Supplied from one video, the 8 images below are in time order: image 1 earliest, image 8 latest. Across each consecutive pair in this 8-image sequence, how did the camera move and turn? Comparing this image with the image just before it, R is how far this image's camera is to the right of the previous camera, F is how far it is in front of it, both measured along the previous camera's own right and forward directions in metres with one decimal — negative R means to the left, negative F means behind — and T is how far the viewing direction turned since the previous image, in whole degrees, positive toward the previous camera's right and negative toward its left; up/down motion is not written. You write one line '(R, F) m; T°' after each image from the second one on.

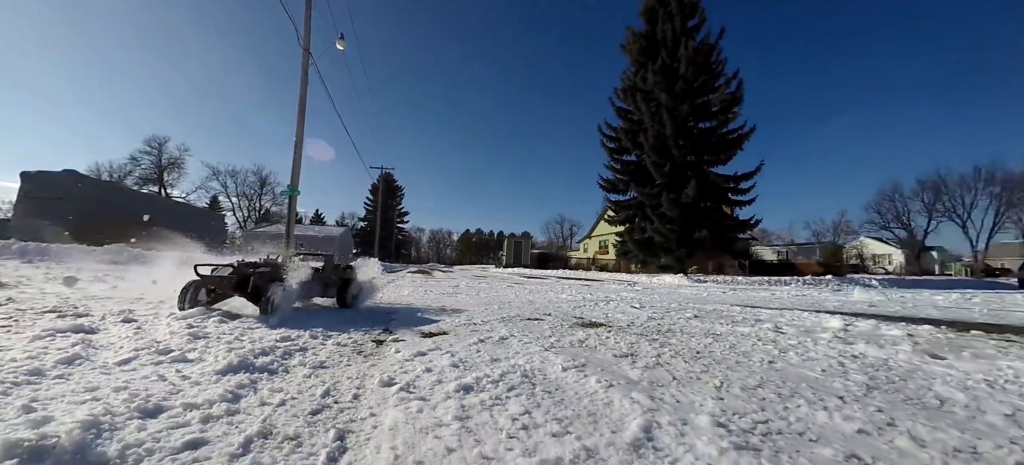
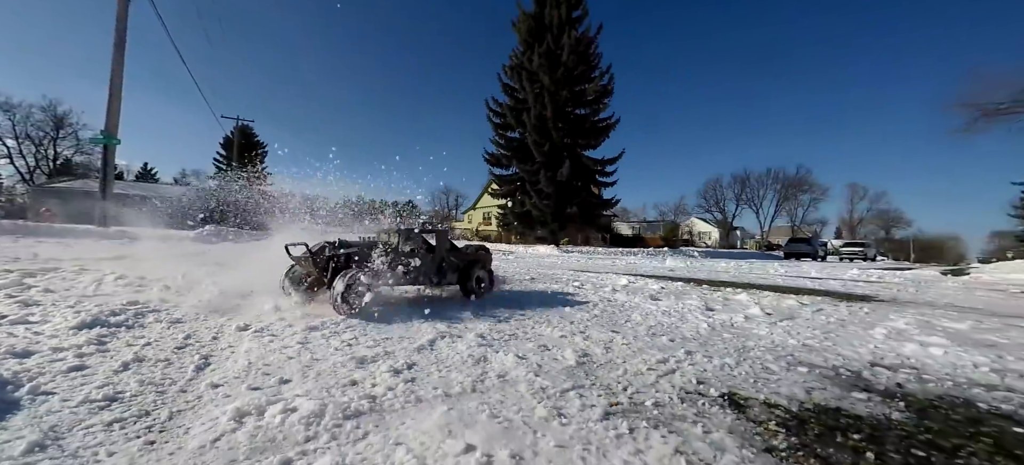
(+0.3, -1.0) m; +16°
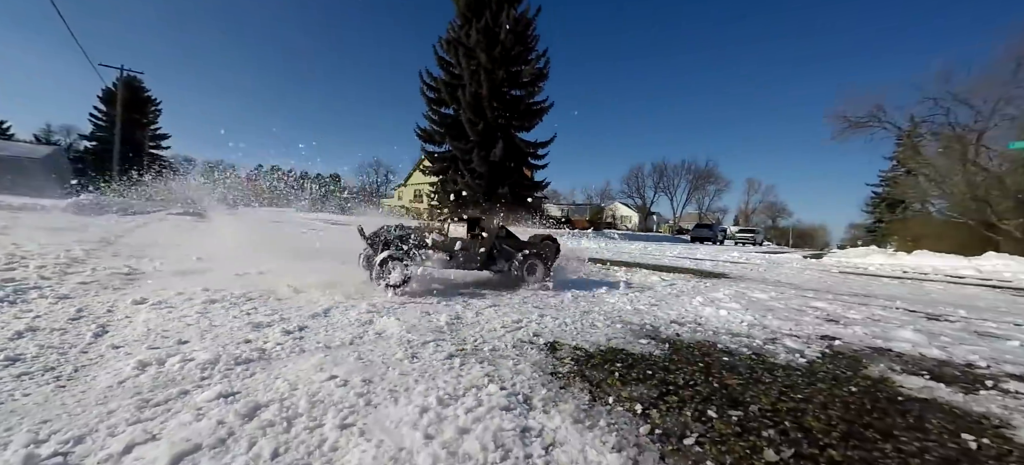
(+0.4, -0.6) m; +10°
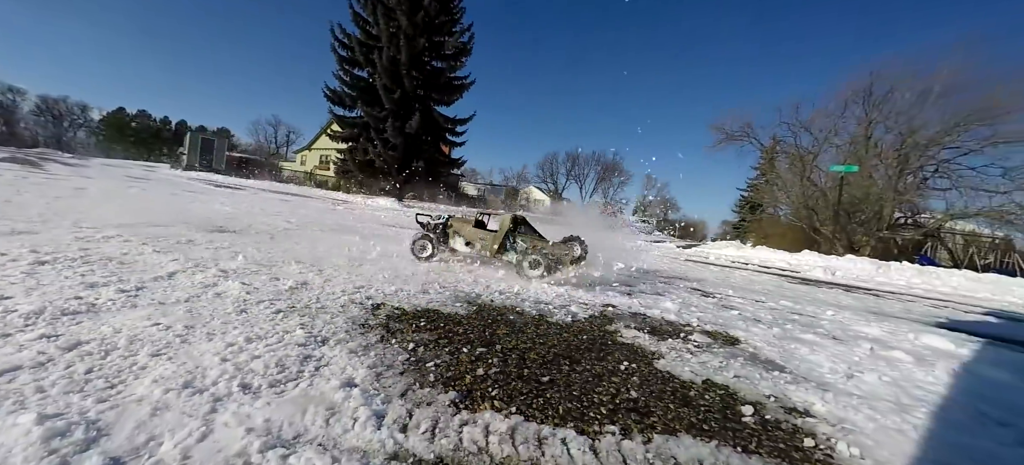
(+0.7, -0.8) m; +12°
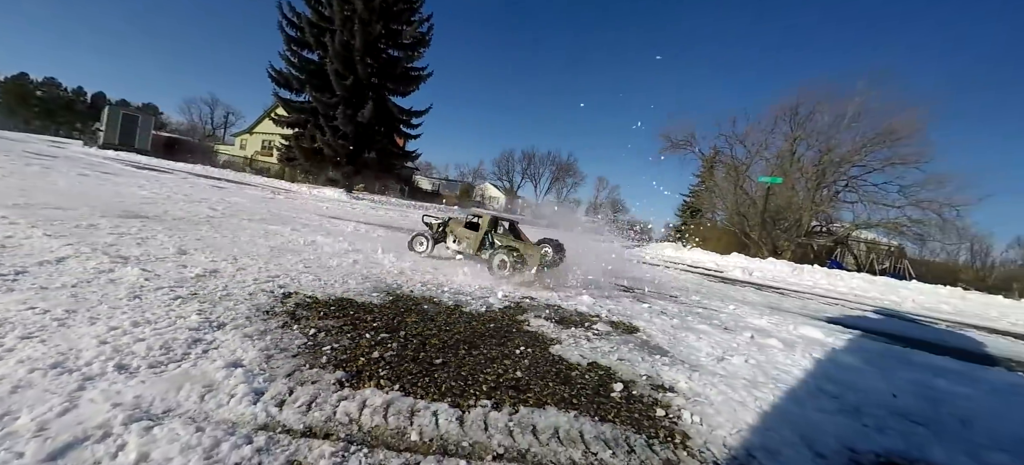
(+0.4, -0.2) m; +6°
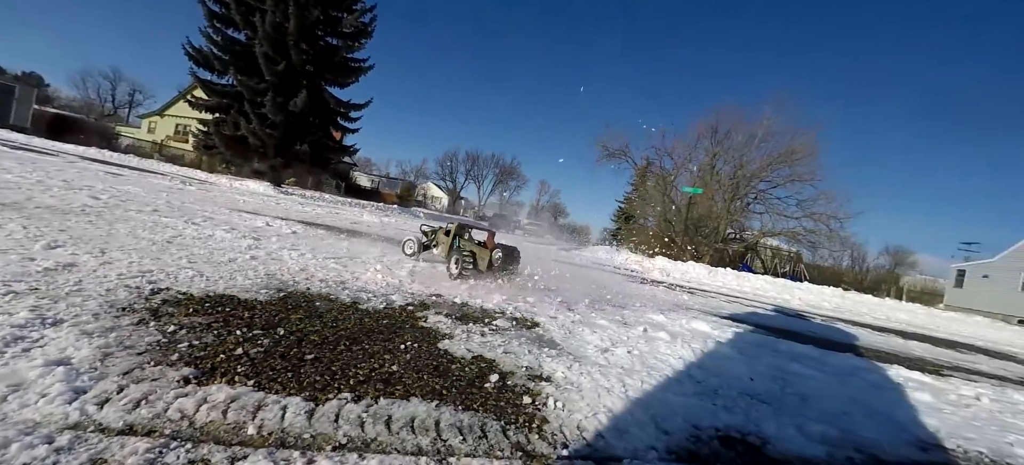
(+0.4, -0.1) m; +8°
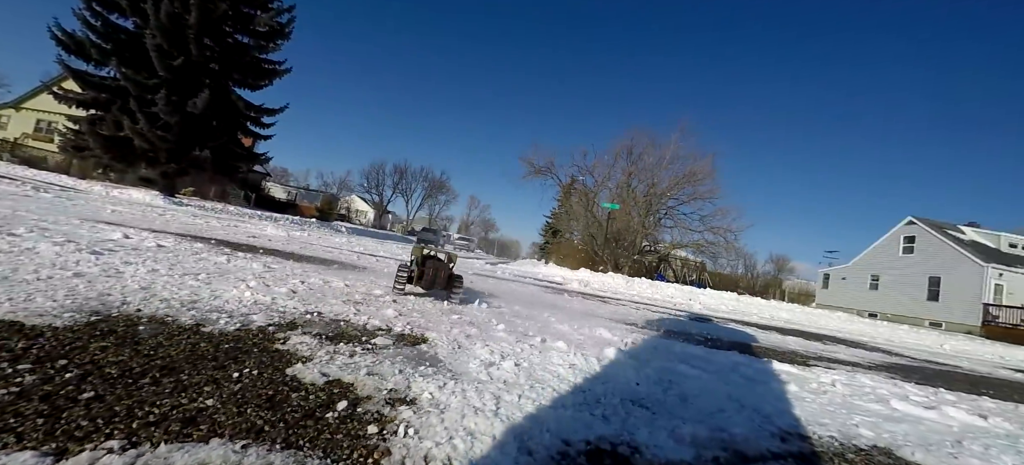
(+0.5, +0.2) m; +10°
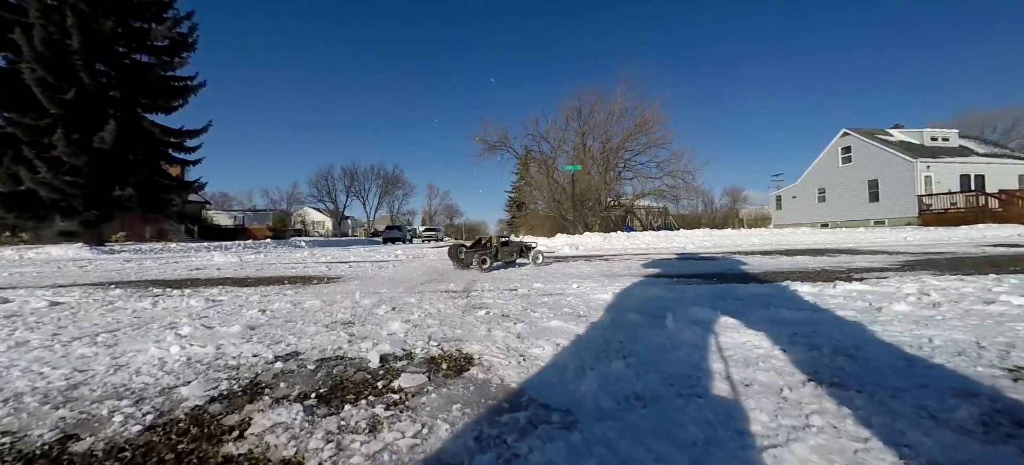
(-0.7, +1.6) m; +5°
